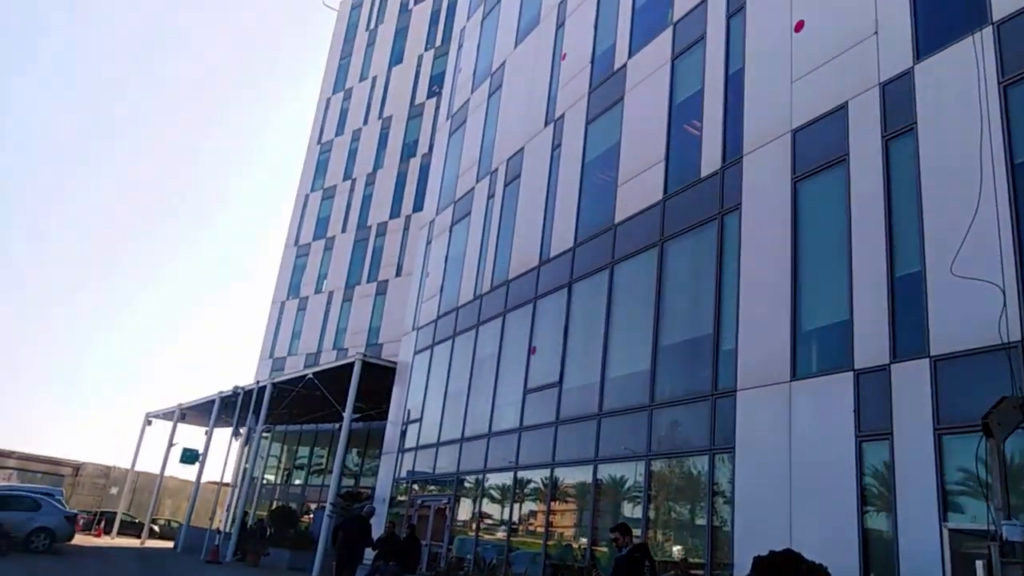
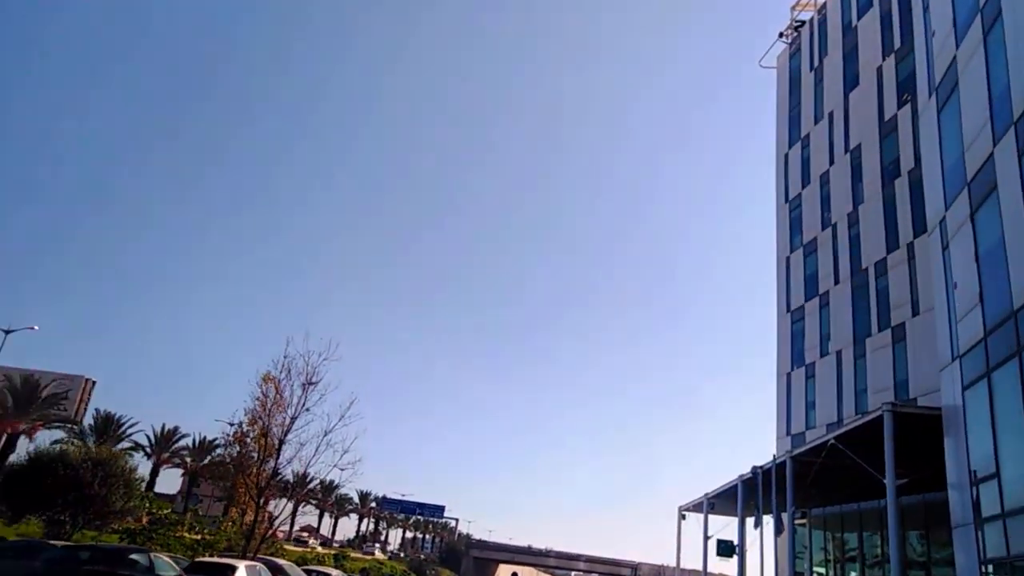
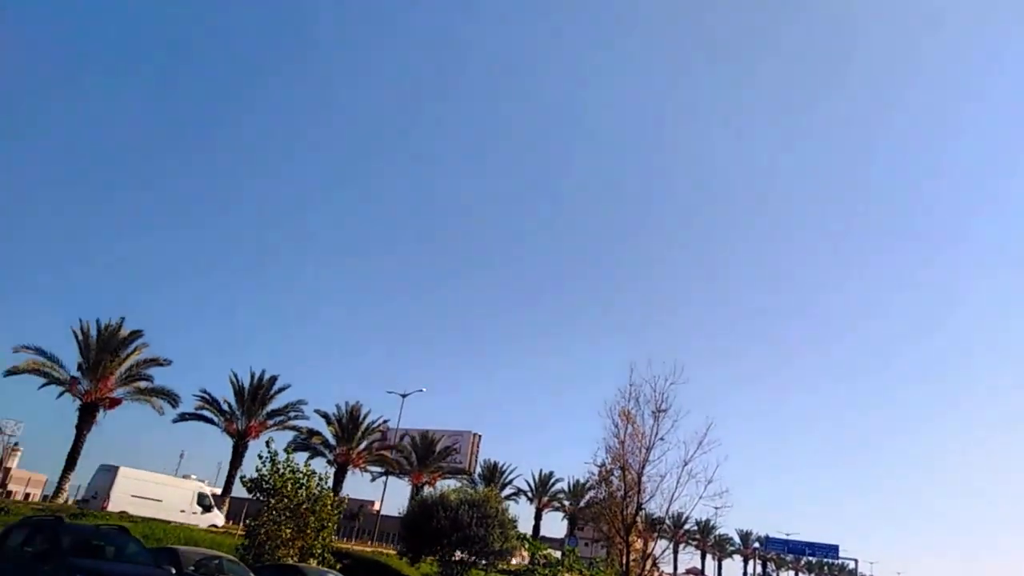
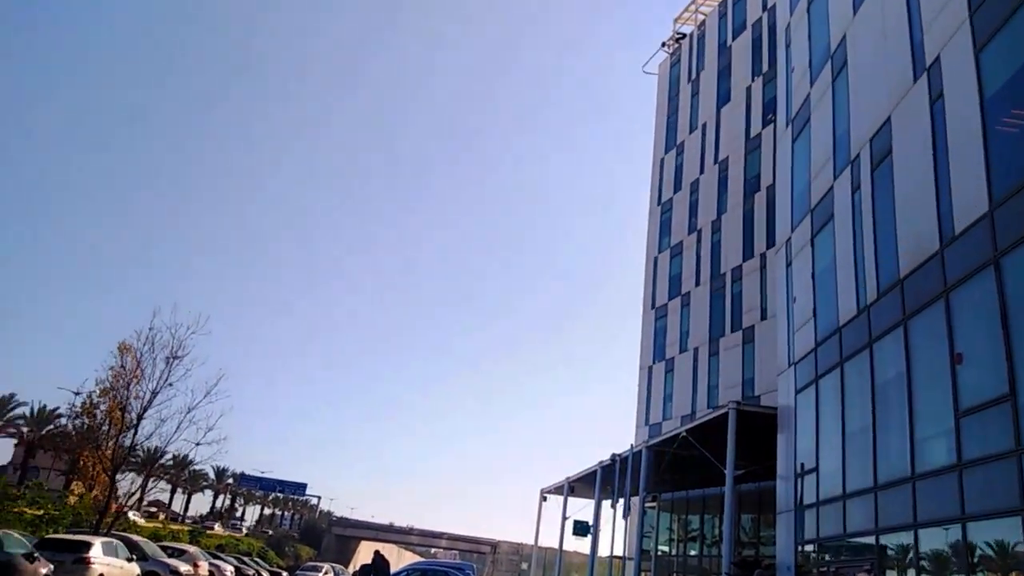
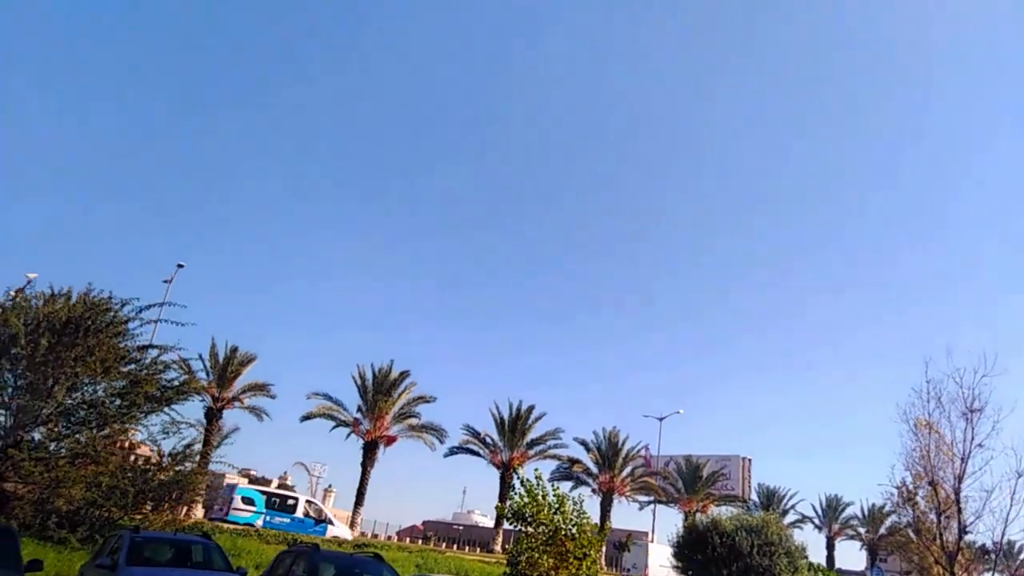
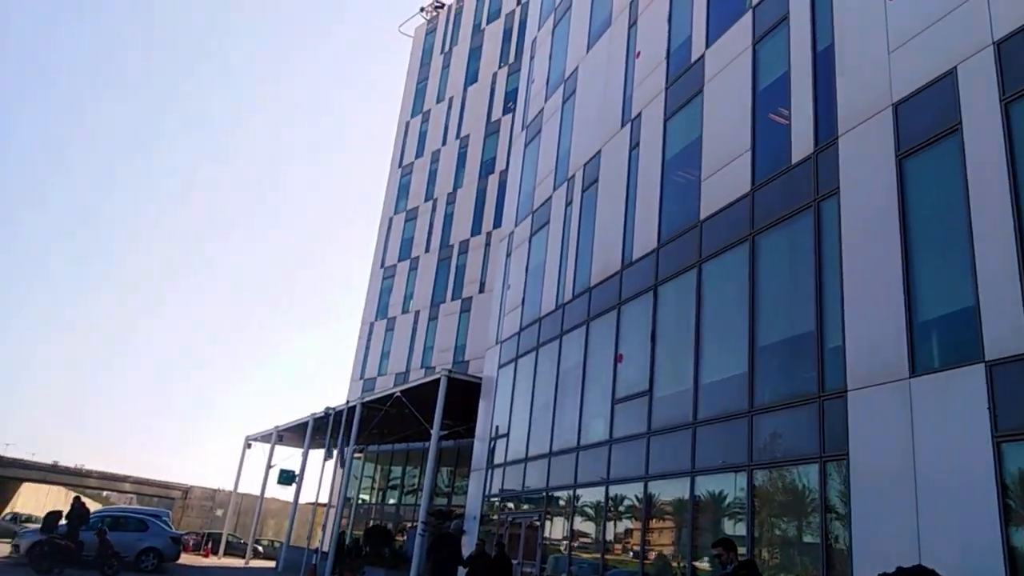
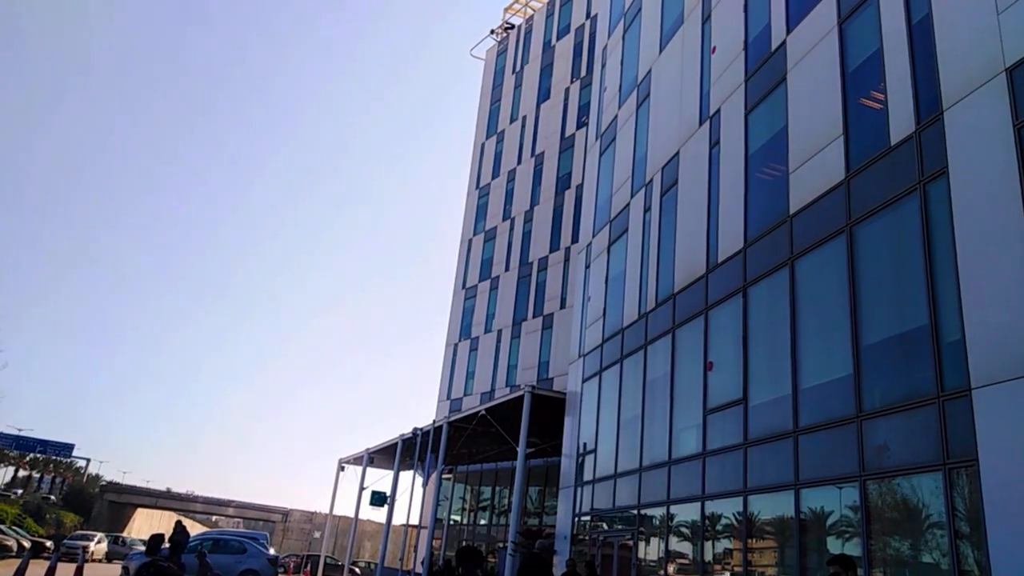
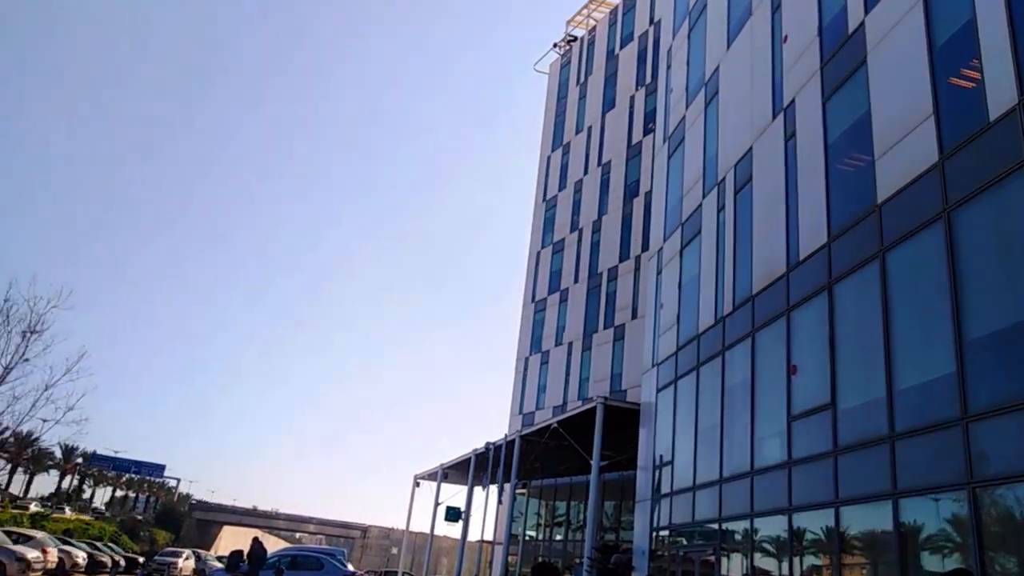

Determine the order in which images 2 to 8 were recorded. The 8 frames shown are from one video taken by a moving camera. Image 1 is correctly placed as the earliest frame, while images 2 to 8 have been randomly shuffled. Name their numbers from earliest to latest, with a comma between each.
6, 7, 8, 4, 2, 3, 5
